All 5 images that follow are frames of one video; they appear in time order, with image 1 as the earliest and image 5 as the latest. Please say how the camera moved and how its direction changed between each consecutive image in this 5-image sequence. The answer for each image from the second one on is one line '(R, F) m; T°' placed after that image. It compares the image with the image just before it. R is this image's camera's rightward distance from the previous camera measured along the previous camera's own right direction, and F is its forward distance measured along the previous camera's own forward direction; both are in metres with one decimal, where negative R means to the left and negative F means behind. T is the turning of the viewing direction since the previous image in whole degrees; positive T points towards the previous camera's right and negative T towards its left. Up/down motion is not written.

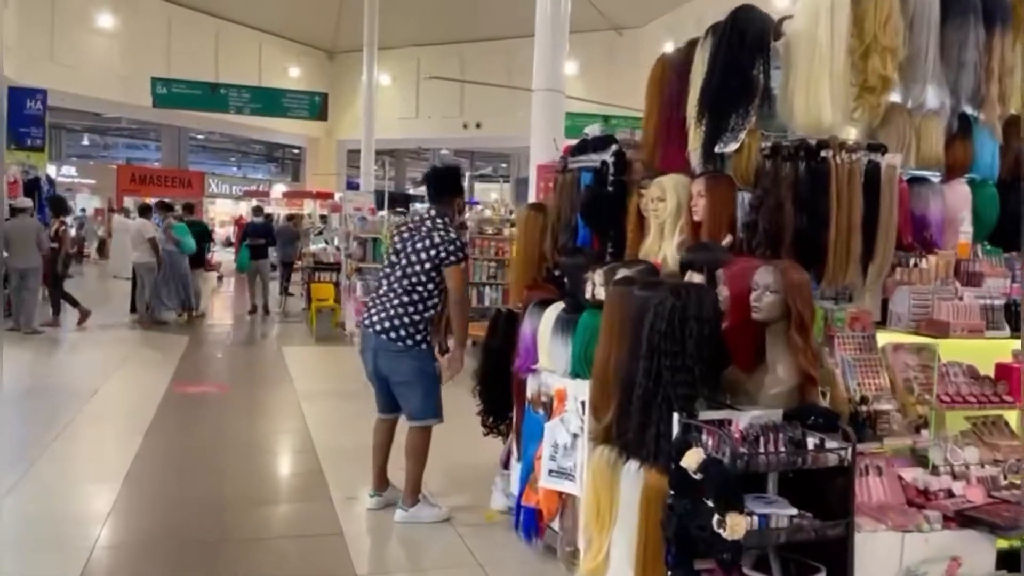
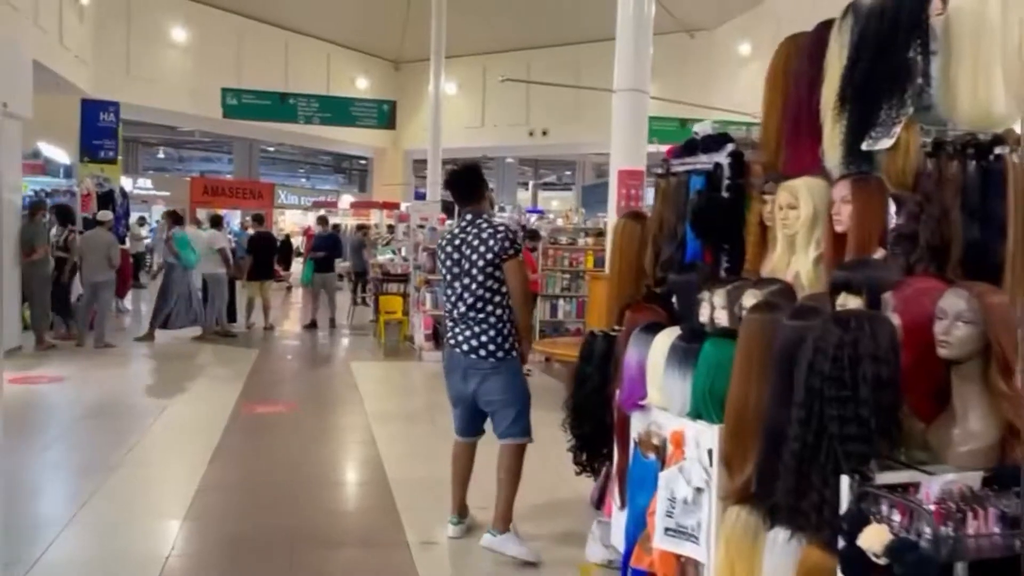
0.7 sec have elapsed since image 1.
(-0.1, +0.5) m; -4°
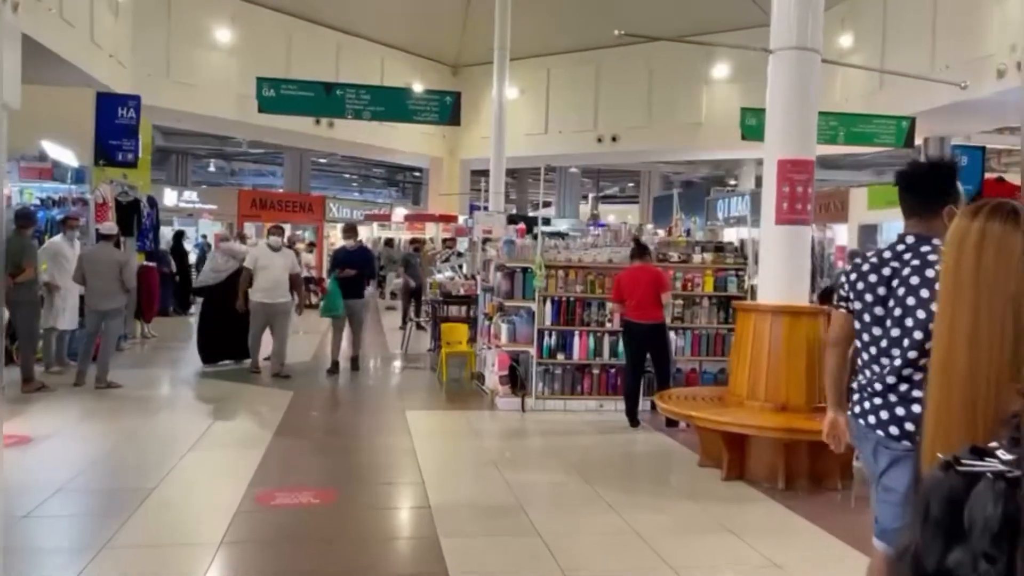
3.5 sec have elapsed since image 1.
(-0.4, +2.0) m; -3°
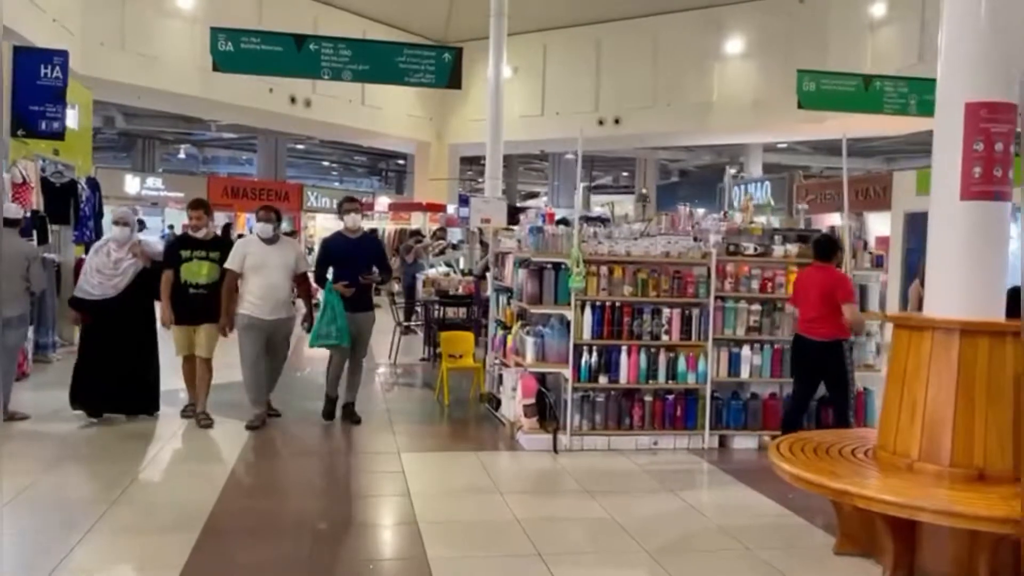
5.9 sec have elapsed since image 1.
(-0.3, +1.7) m; +1°
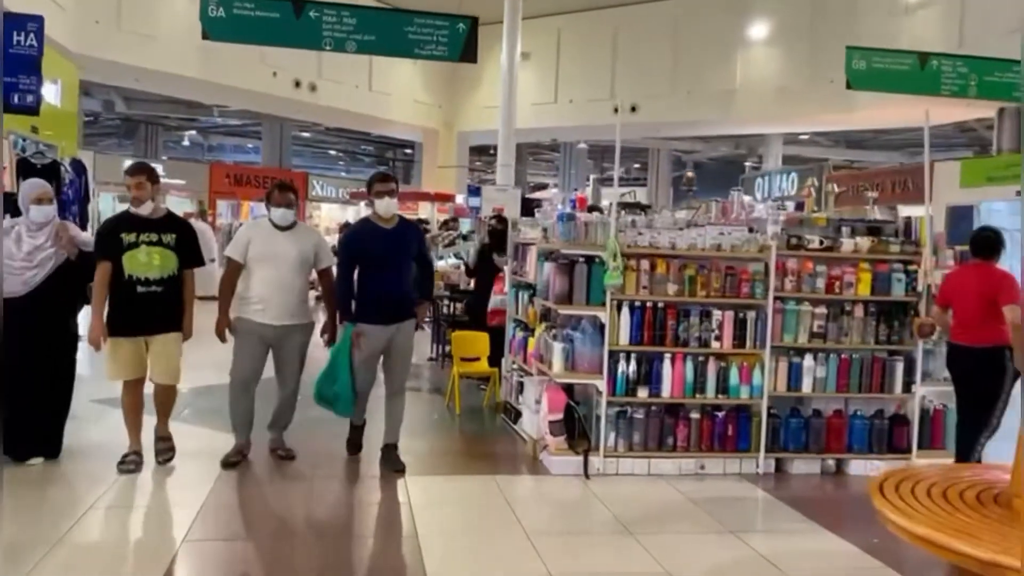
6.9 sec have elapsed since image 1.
(-0.1, +0.8) m; 0°
